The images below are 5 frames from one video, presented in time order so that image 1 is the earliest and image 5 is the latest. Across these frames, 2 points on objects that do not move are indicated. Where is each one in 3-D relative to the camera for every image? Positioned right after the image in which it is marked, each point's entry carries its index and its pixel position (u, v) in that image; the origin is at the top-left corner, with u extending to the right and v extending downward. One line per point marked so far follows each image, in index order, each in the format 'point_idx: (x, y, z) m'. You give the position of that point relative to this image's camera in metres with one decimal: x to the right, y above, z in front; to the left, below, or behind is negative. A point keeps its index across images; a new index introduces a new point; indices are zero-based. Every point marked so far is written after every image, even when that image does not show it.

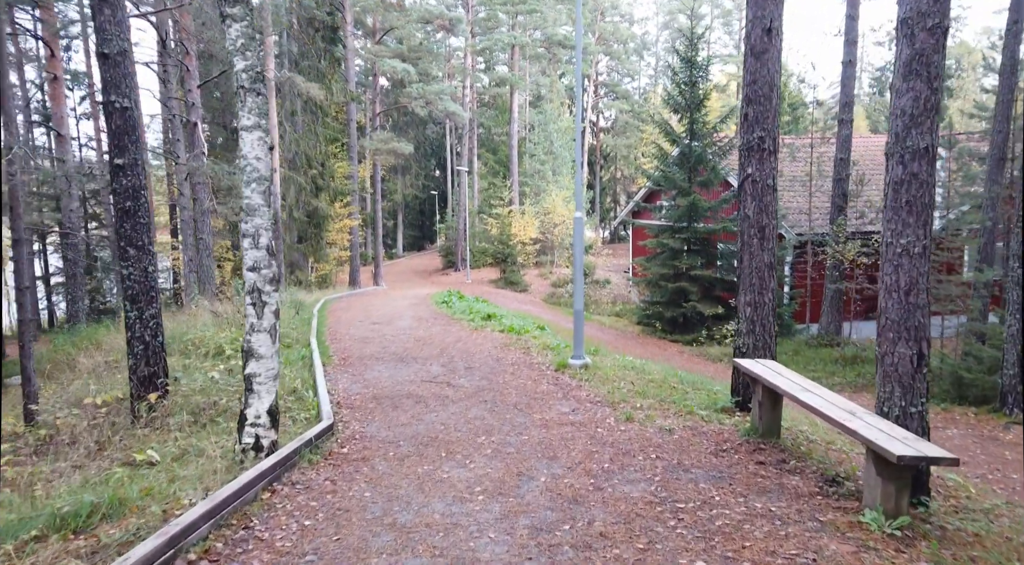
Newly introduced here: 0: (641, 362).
0: (+1.5, -1.0, +8.5) m
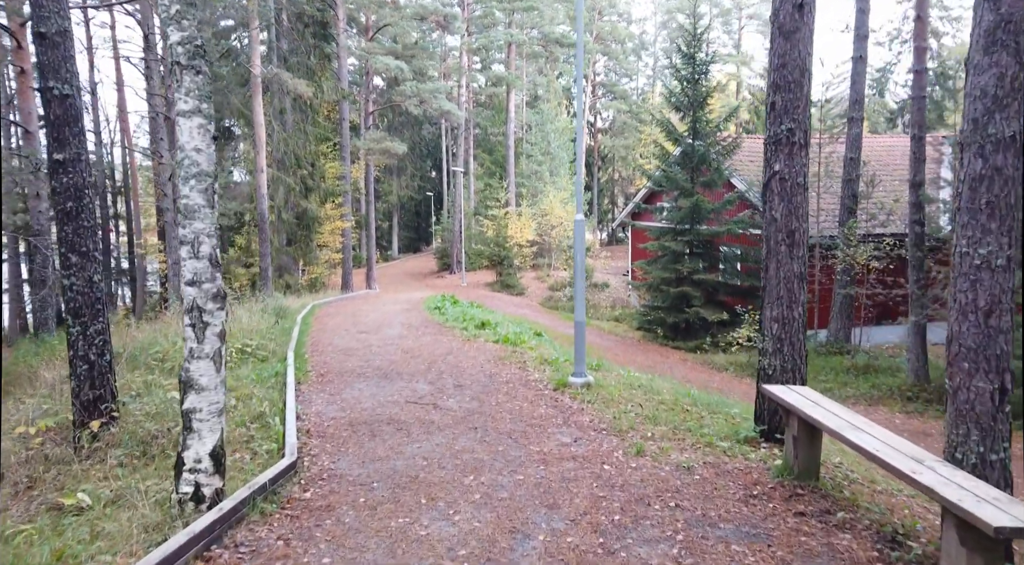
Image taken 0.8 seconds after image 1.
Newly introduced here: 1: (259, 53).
0: (+1.5, -1.1, +7.8) m
1: (-7.0, +6.4, +19.9) m
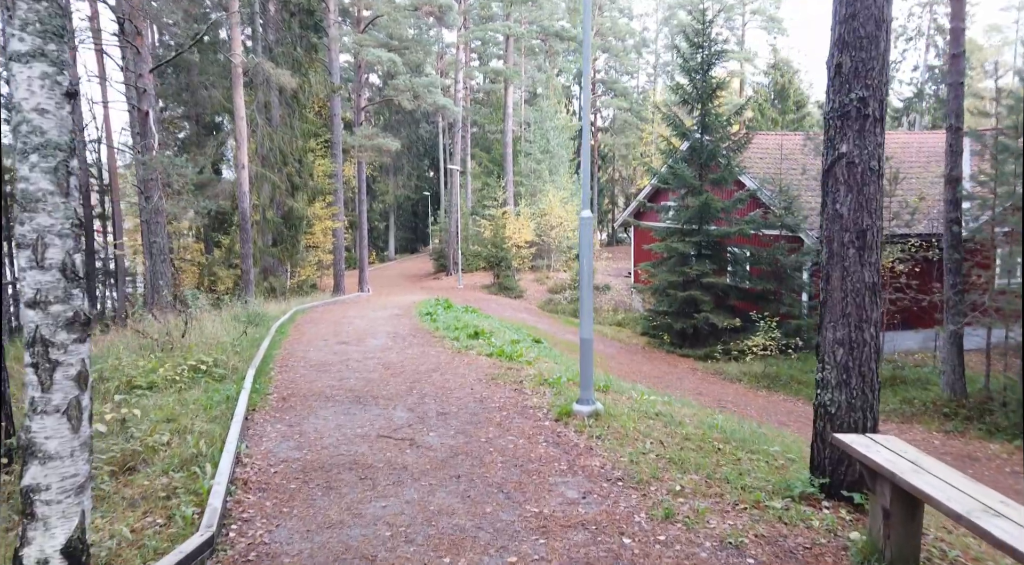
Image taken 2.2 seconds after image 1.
0: (+1.4, -1.1, +6.6) m
1: (-7.1, +6.3, +18.7) m
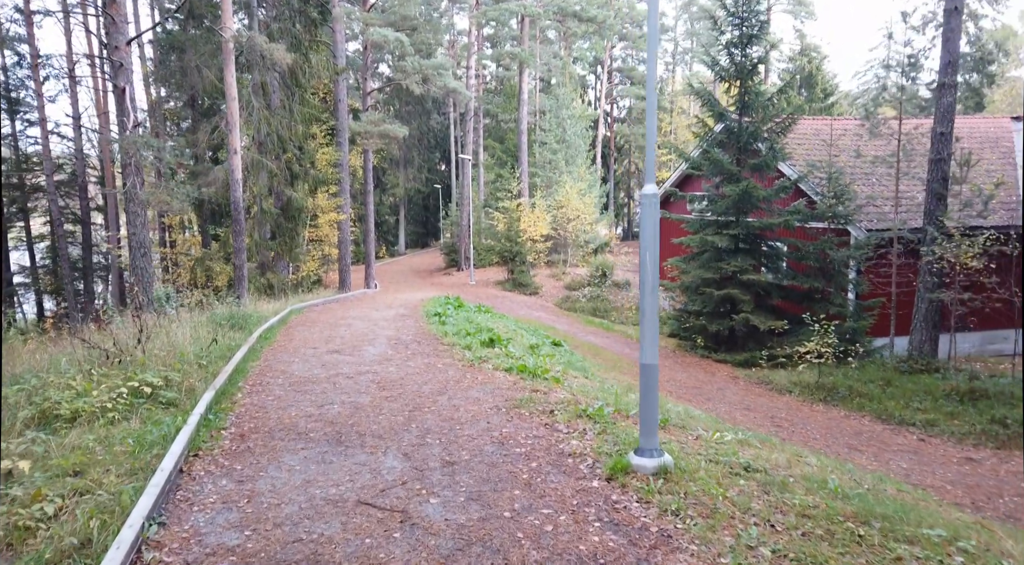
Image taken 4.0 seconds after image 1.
0: (+1.6, -1.2, +4.9) m
1: (-6.7, +6.4, +17.1) m
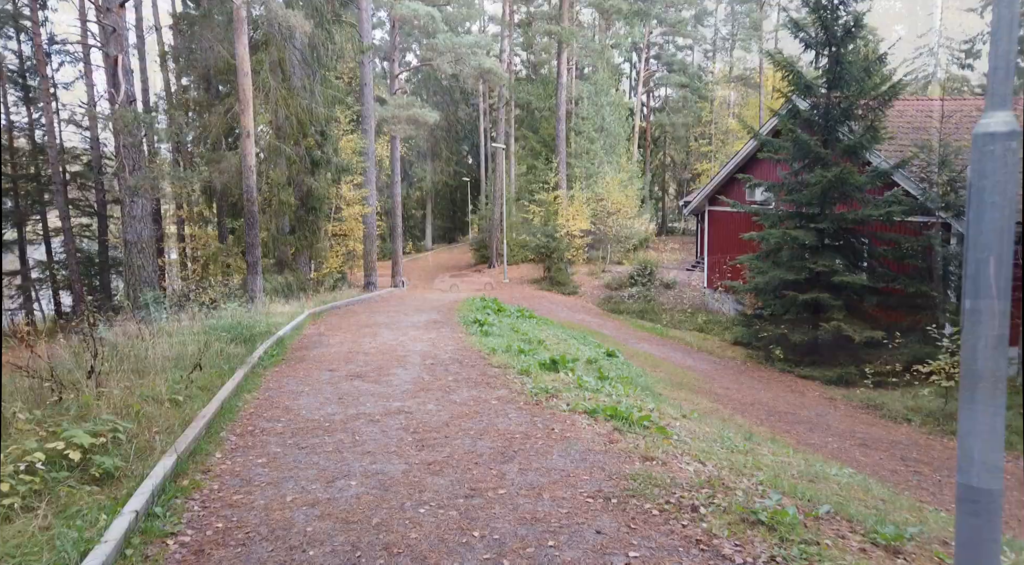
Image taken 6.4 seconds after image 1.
0: (+2.2, -1.3, +2.6) m
1: (-5.6, +6.4, +15.1) m
